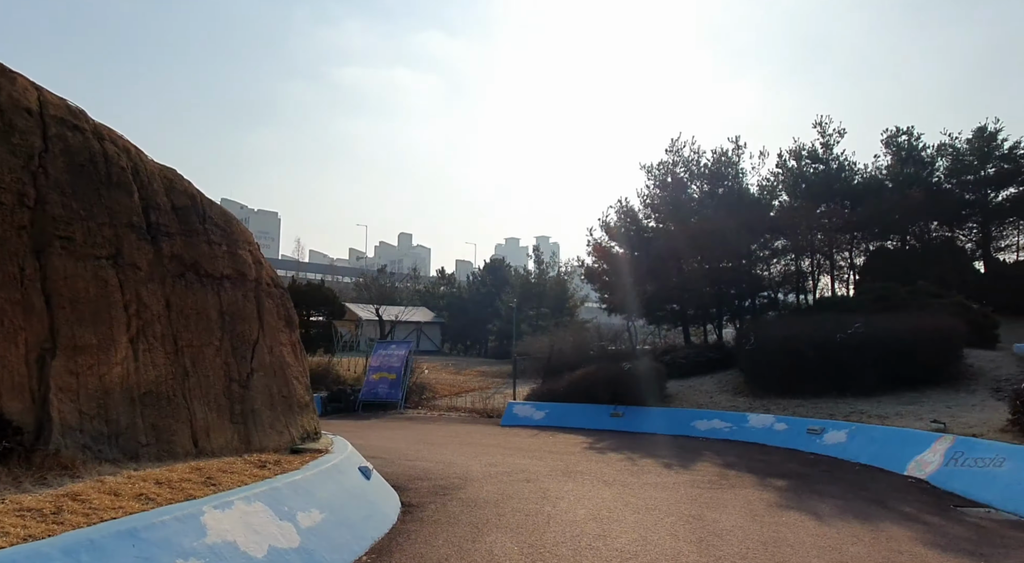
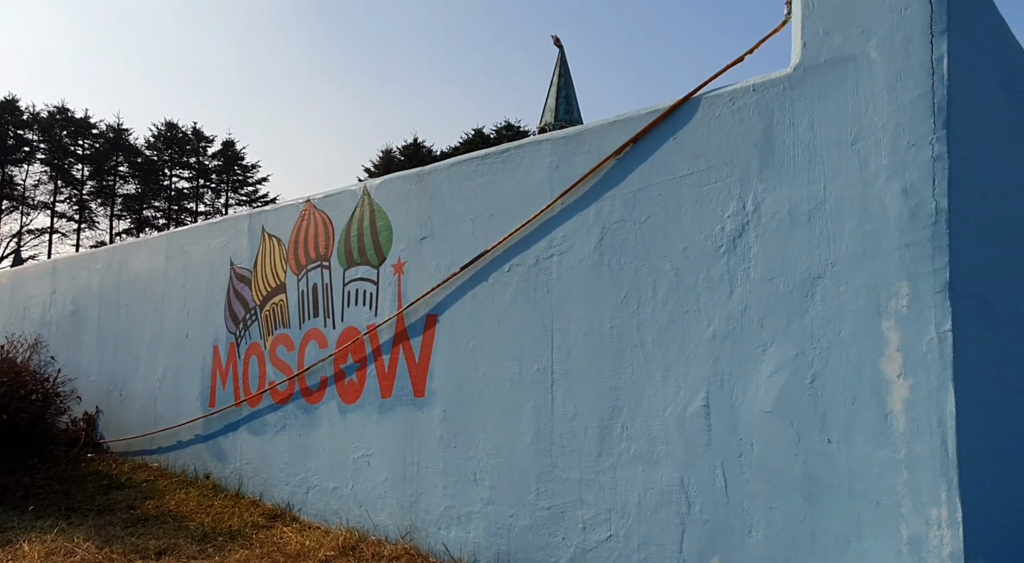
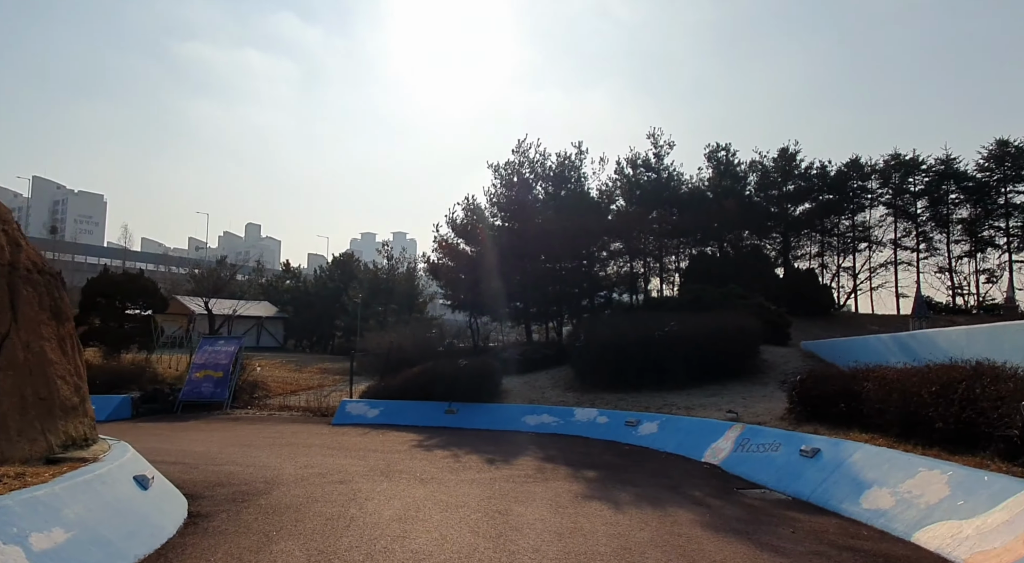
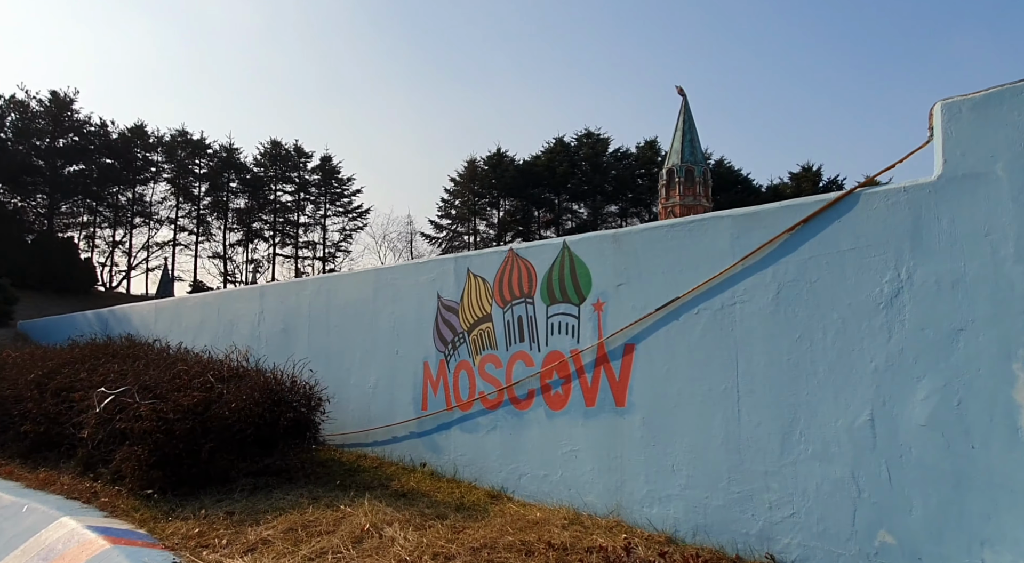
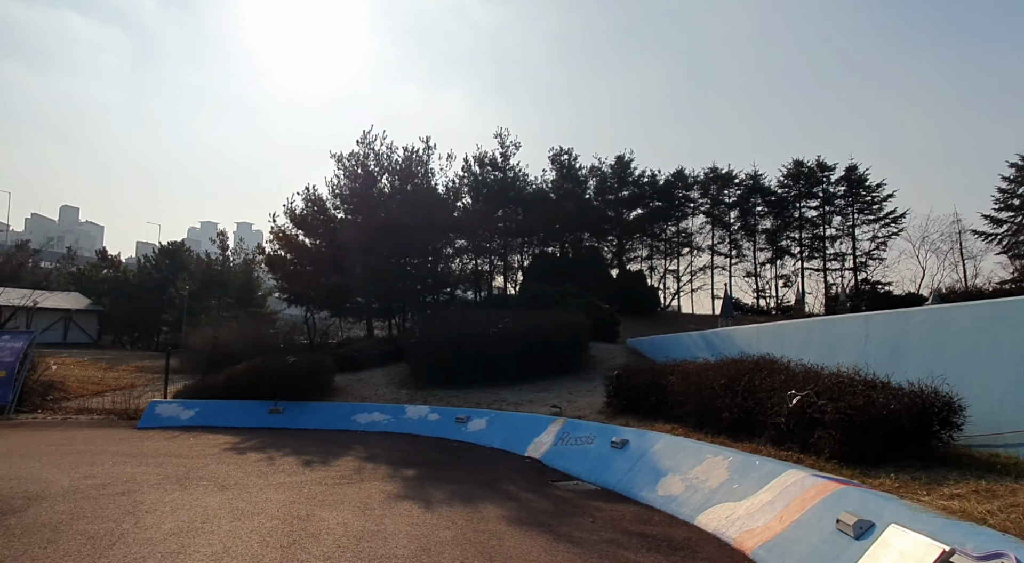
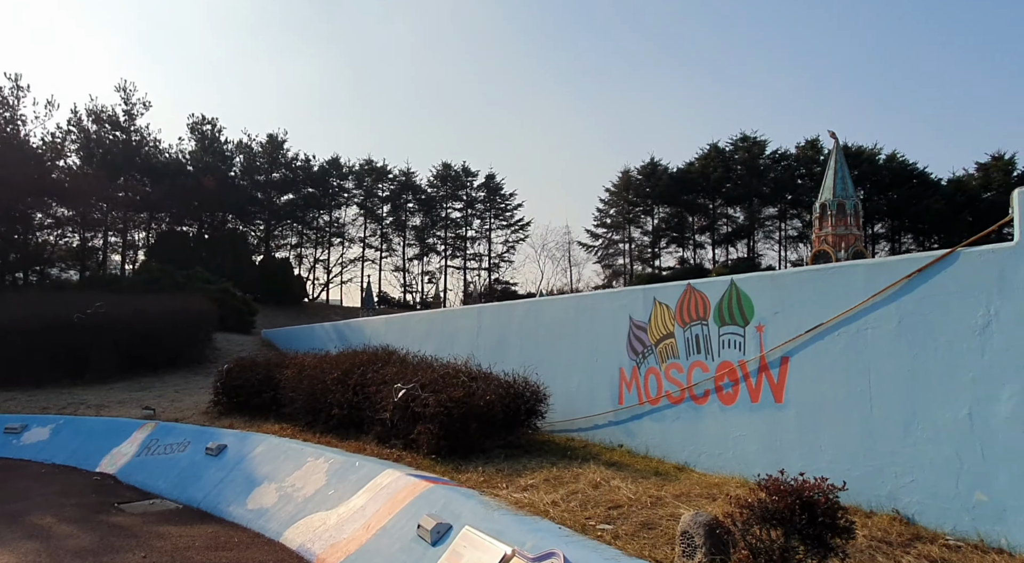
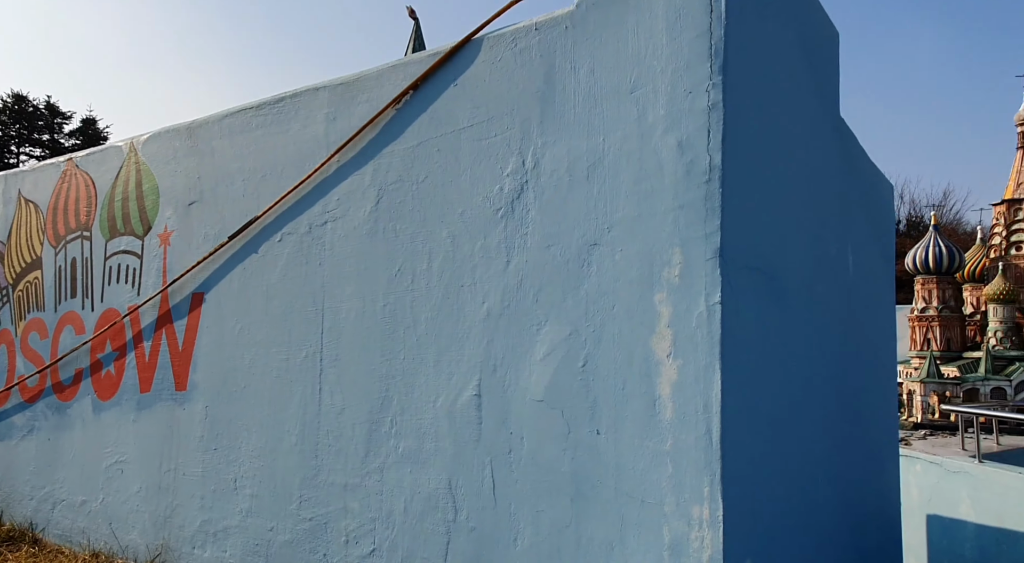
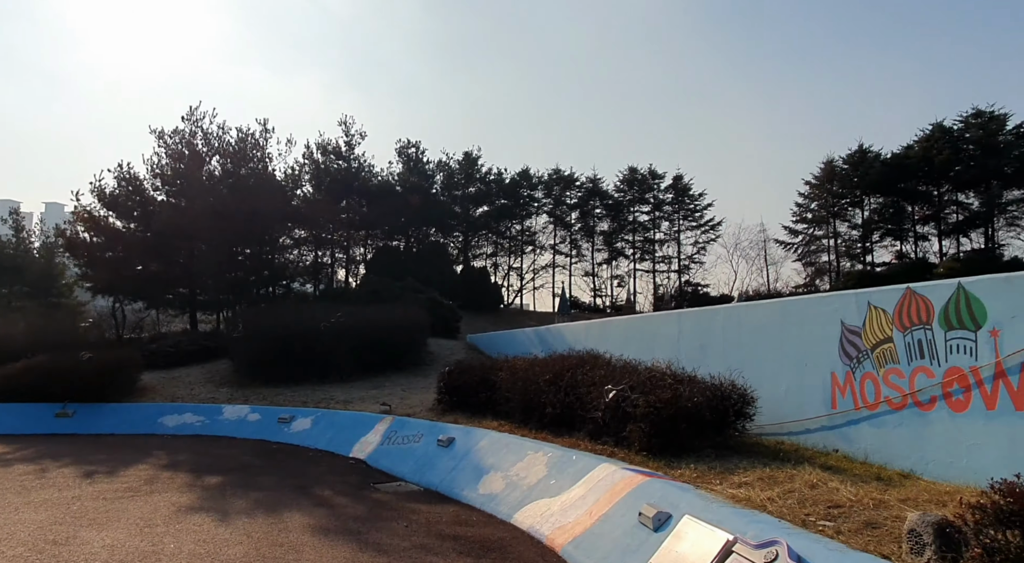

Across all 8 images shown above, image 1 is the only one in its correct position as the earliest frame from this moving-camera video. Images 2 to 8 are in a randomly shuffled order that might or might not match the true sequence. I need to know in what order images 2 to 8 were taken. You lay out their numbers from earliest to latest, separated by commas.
3, 5, 8, 6, 4, 2, 7
